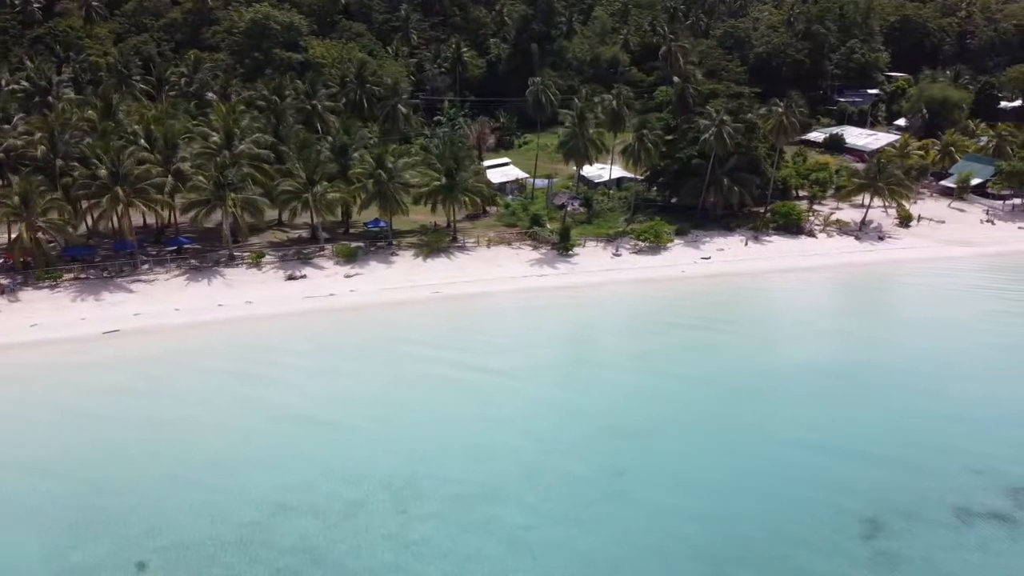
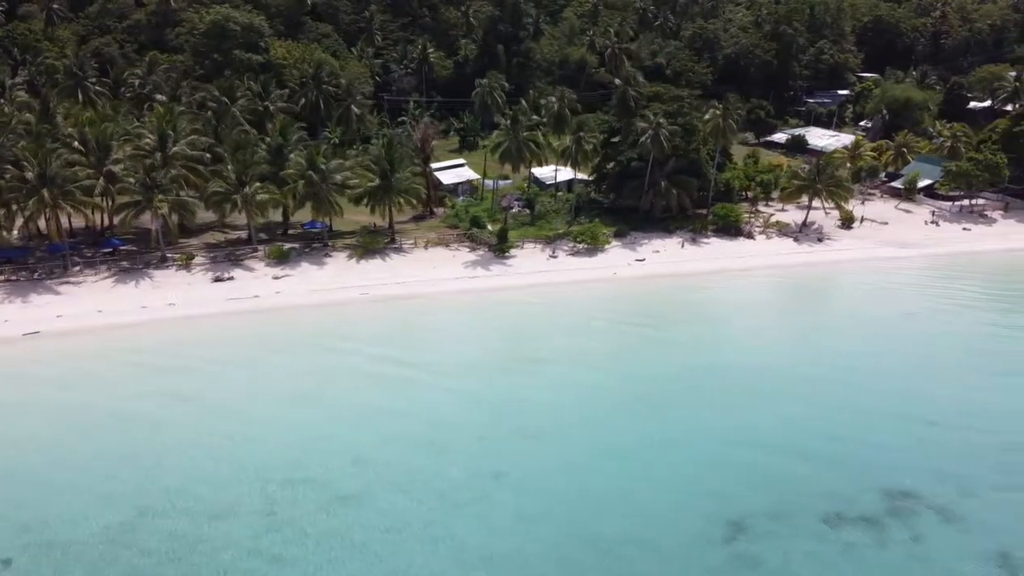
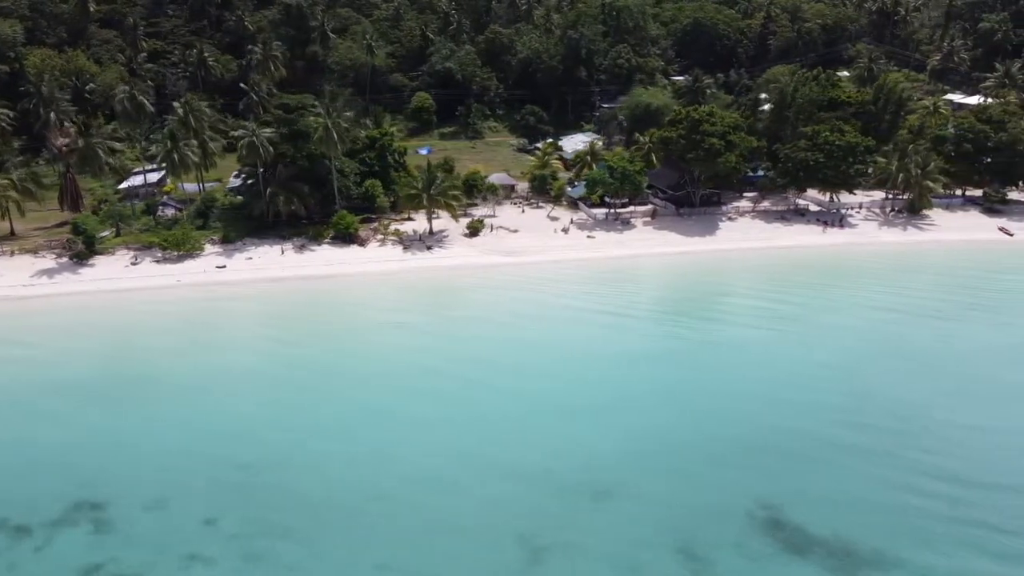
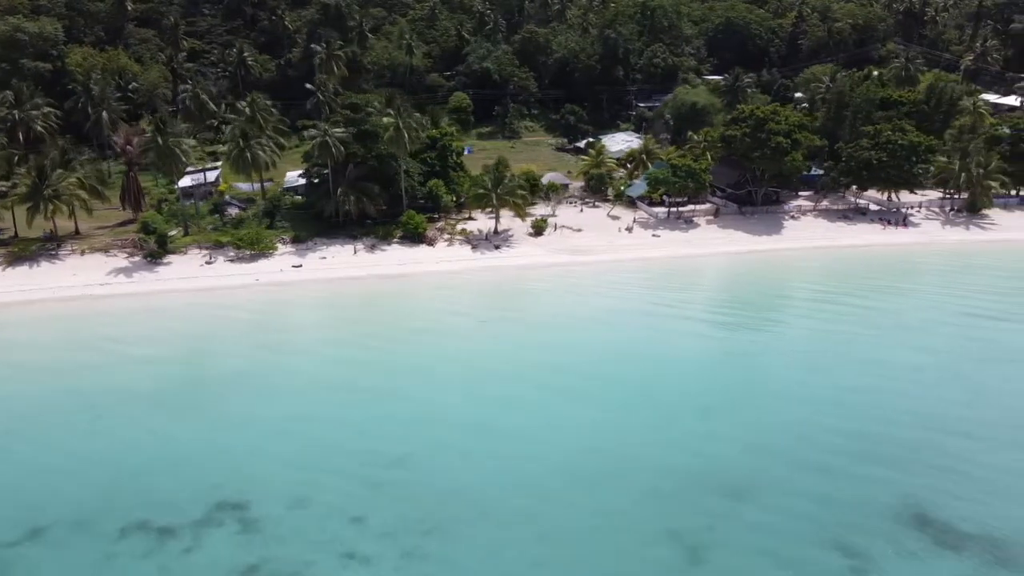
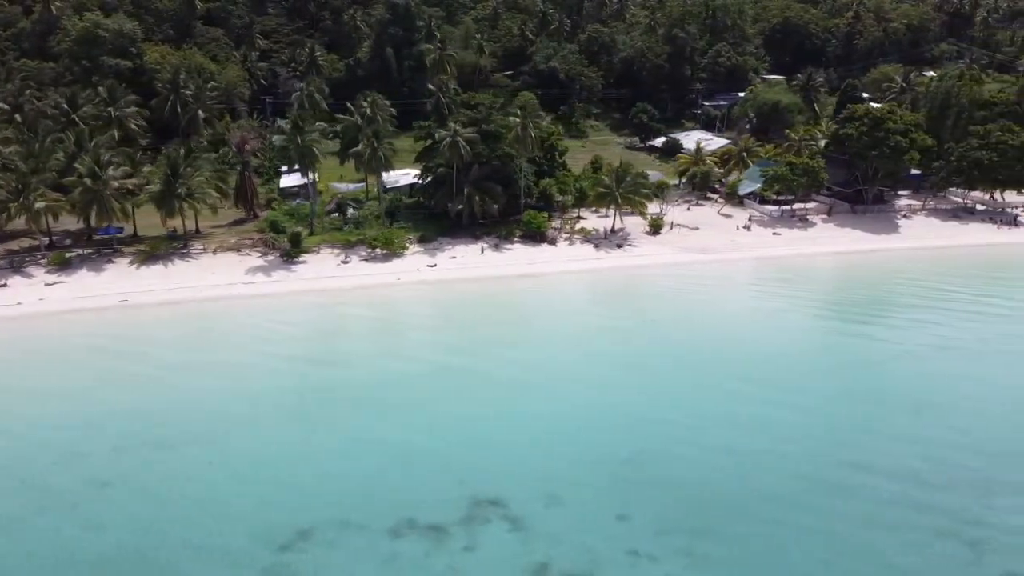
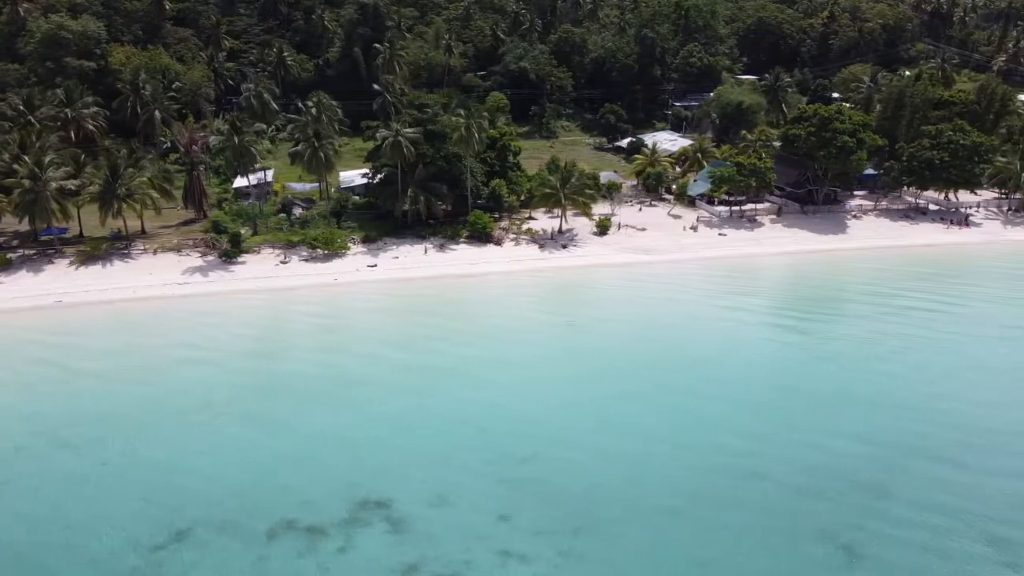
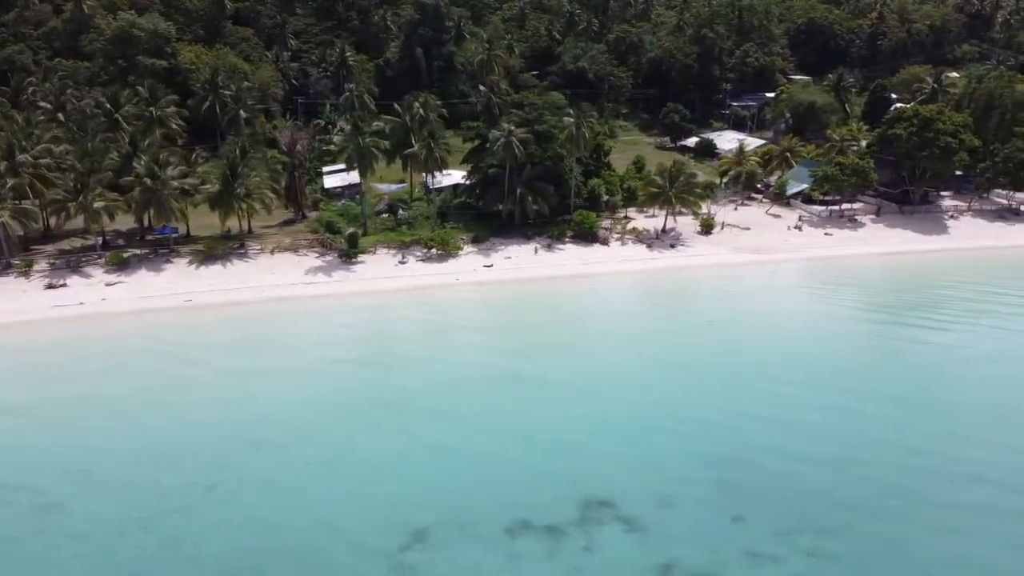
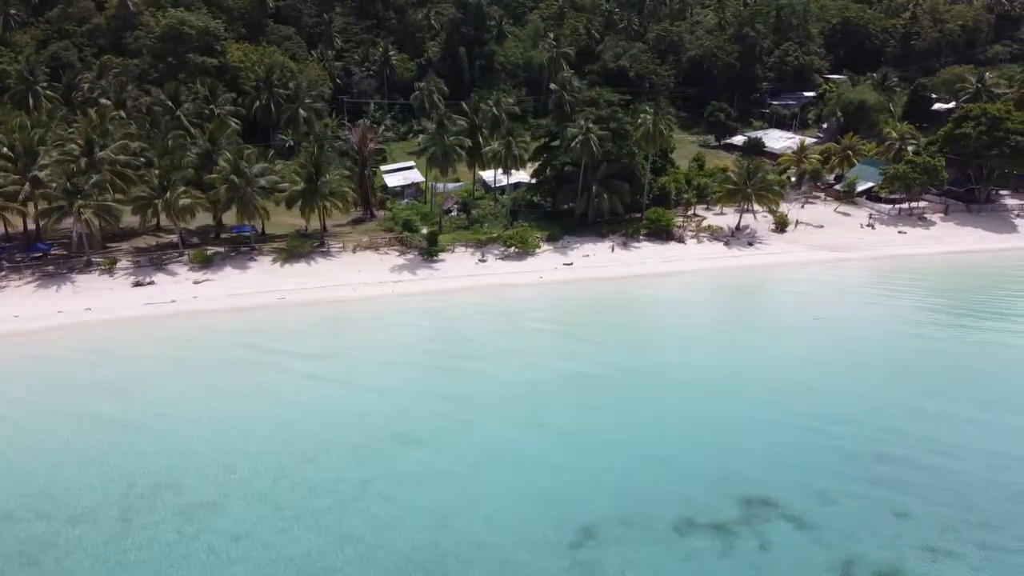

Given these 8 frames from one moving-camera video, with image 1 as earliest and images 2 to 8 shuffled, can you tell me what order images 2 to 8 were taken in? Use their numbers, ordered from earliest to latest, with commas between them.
2, 8, 7, 5, 6, 4, 3
